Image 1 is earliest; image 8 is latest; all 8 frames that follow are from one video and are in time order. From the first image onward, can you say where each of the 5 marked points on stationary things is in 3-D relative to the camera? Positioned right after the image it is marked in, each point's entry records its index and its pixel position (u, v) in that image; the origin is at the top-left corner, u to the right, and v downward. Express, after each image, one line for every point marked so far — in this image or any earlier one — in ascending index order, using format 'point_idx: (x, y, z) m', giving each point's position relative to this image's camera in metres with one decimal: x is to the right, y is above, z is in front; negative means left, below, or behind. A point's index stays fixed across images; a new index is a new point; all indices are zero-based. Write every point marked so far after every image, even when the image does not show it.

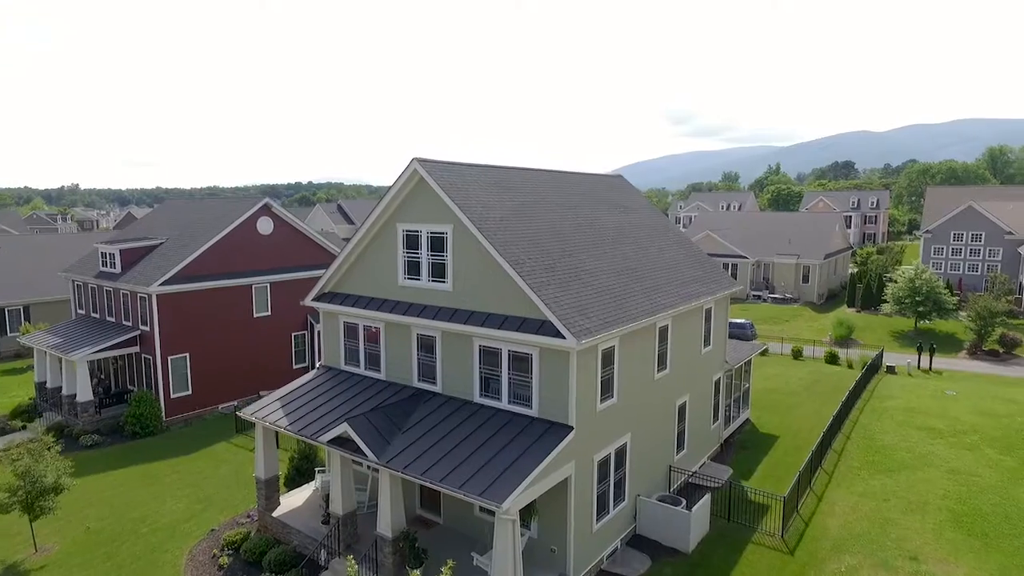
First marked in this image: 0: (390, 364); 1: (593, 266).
0: (-3.0, -1.9, +15.2) m
1: (+1.9, +0.5, +14.4) m
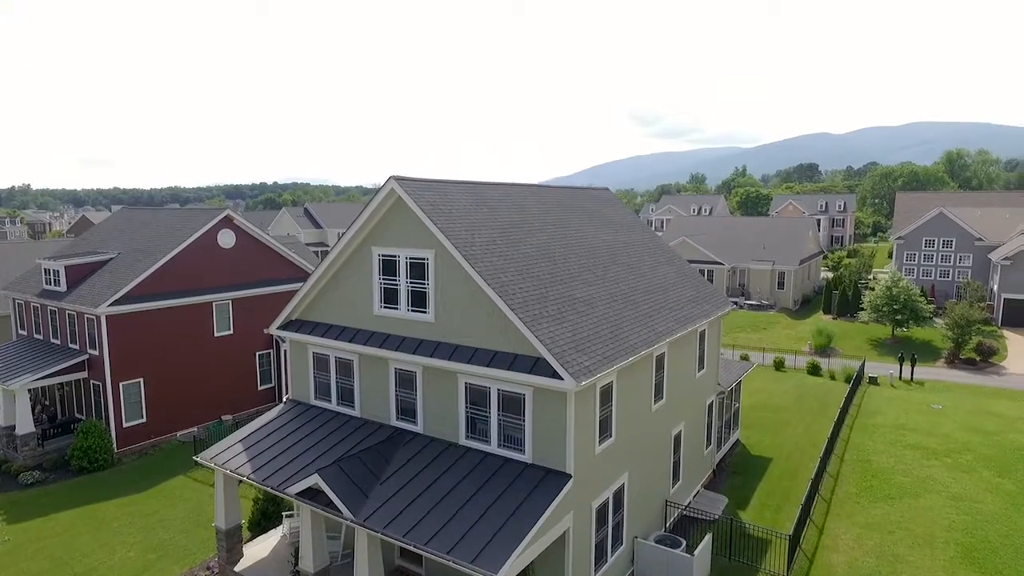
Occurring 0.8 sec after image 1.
0: (-3.3, -2.5, +13.8) m
1: (+1.6, -0.1, +13.3) m
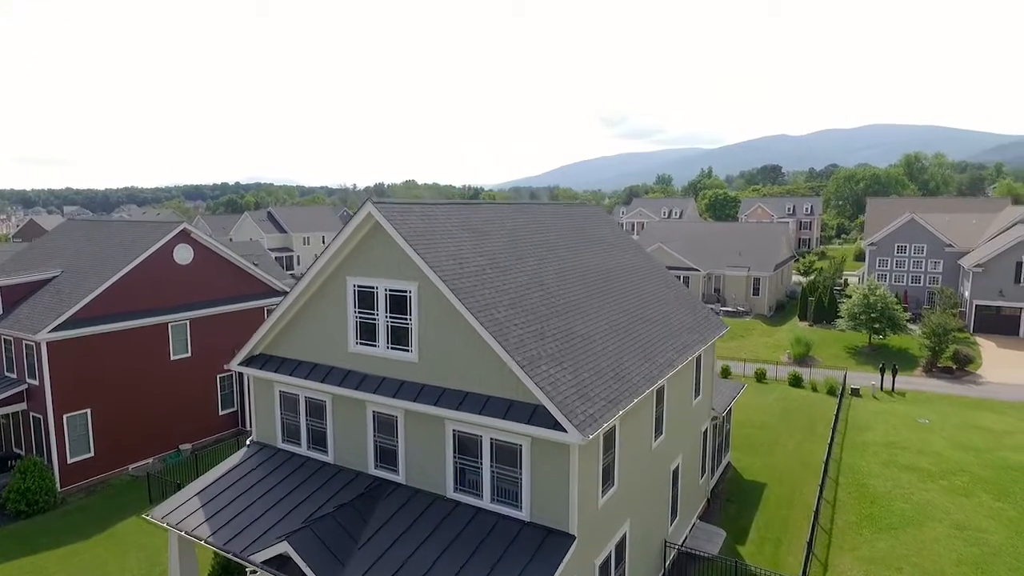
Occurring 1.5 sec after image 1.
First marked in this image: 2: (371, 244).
0: (-3.5, -3.2, +12.5) m
1: (+1.4, -0.7, +12.2) m
2: (-2.6, +0.8, +11.4) m
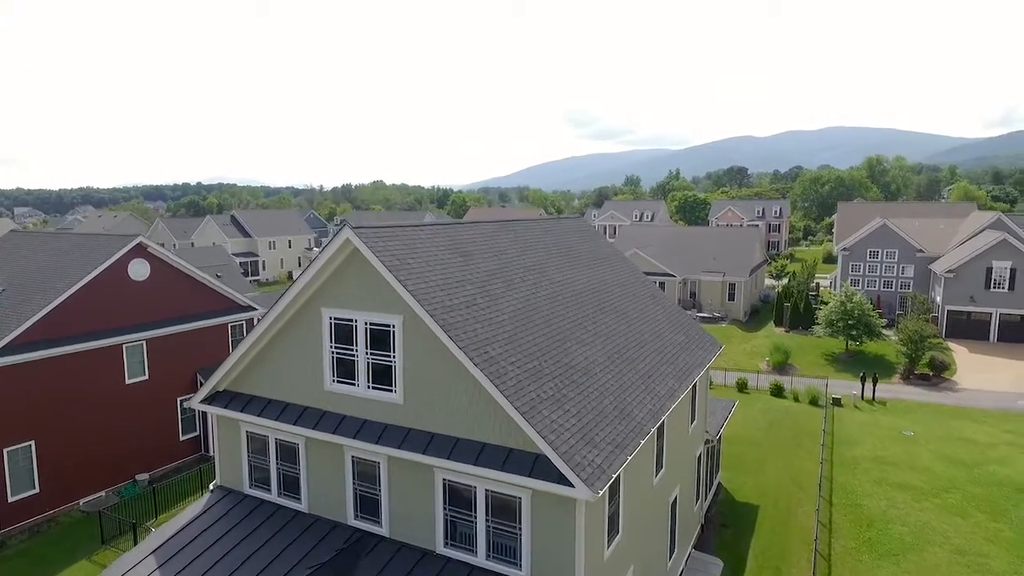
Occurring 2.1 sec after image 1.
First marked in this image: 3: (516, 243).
0: (-3.6, -3.8, +11.3) m
1: (+1.3, -1.3, +11.2) m
2: (-2.7, +0.3, +10.3) m
3: (+0.1, +1.0, +13.8) m
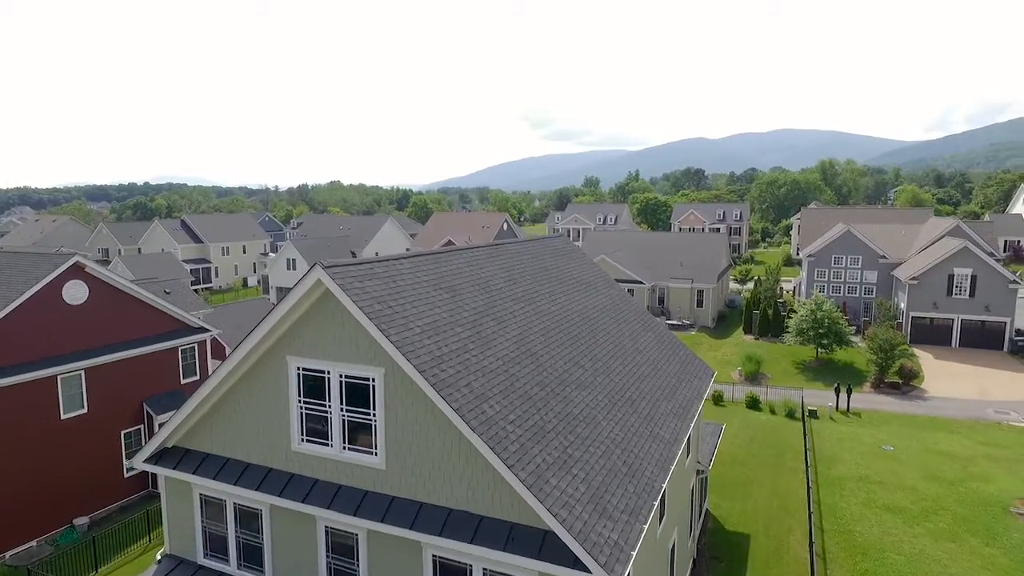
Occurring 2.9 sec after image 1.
0: (-3.7, -4.4, +9.8) m
1: (+1.2, -1.9, +10.1) m
2: (-2.8, -0.4, +8.9) m
3: (-0.2, +0.4, +12.6) m
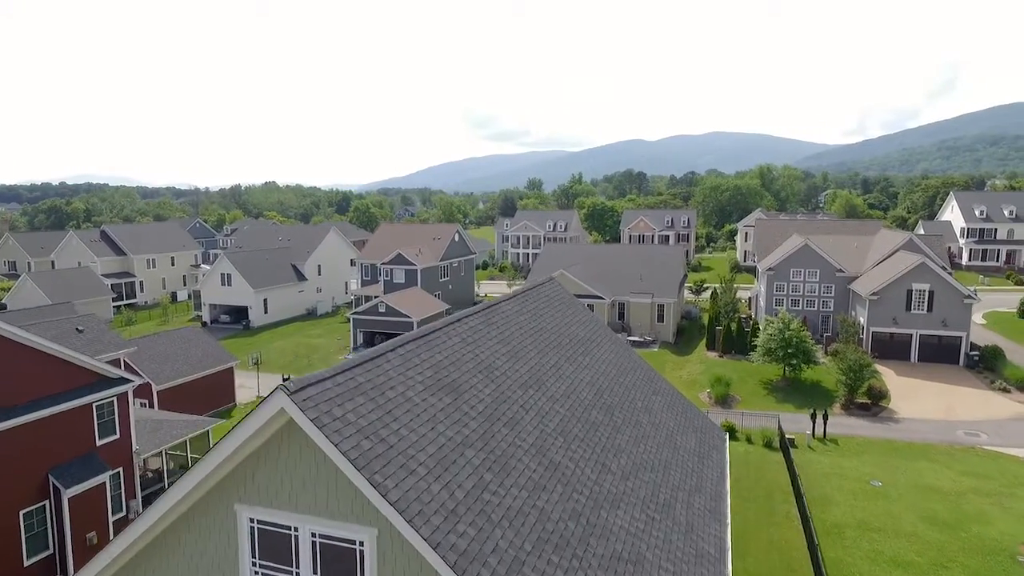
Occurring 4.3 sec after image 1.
0: (-3.3, -5.8, +7.2) m
1: (+1.5, -3.2, +8.0) m
2: (-2.4, -1.7, +6.4) m
3: (-0.2, -0.9, +10.3) m
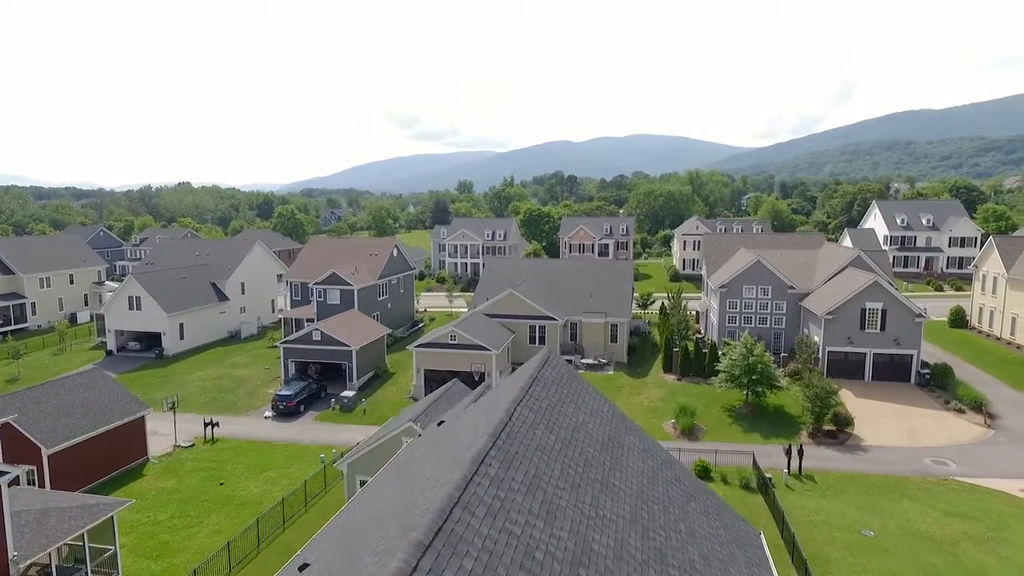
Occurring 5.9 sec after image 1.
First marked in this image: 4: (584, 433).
0: (-2.5, -7.4, +4.1) m
1: (+2.1, -4.7, +5.4) m
2: (-1.5, -3.3, +3.4) m
3: (+0.2, -2.5, +7.5) m
4: (+1.1, -2.4, +10.1) m
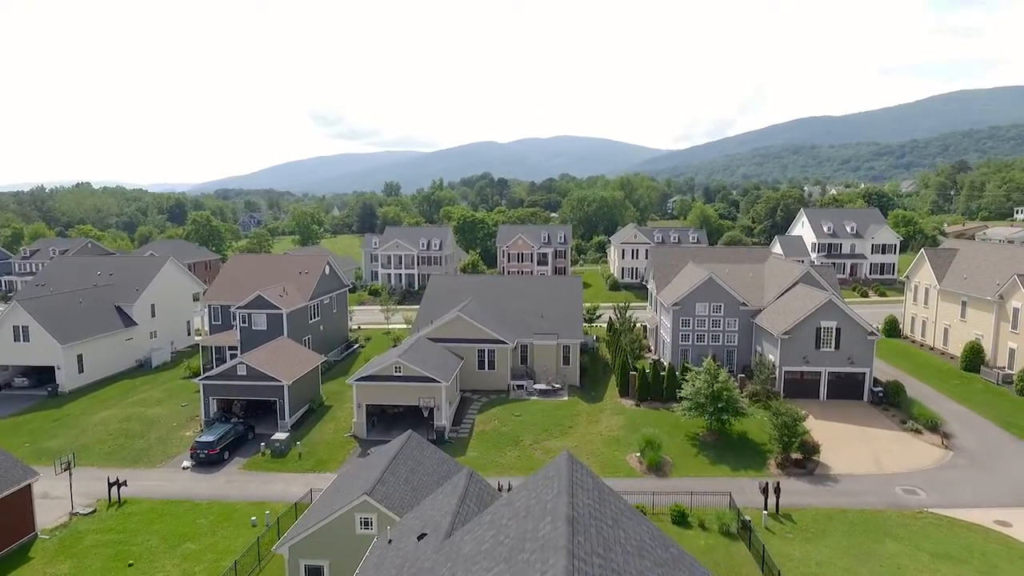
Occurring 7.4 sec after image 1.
0: (-1.2, -8.9, +1.1) m
1: (+3.2, -6.1, +2.9) m
2: (-0.2, -4.8, +0.5) m
3: (+1.0, -3.9, +4.8) m
4: (+1.6, -3.9, +7.5) m
